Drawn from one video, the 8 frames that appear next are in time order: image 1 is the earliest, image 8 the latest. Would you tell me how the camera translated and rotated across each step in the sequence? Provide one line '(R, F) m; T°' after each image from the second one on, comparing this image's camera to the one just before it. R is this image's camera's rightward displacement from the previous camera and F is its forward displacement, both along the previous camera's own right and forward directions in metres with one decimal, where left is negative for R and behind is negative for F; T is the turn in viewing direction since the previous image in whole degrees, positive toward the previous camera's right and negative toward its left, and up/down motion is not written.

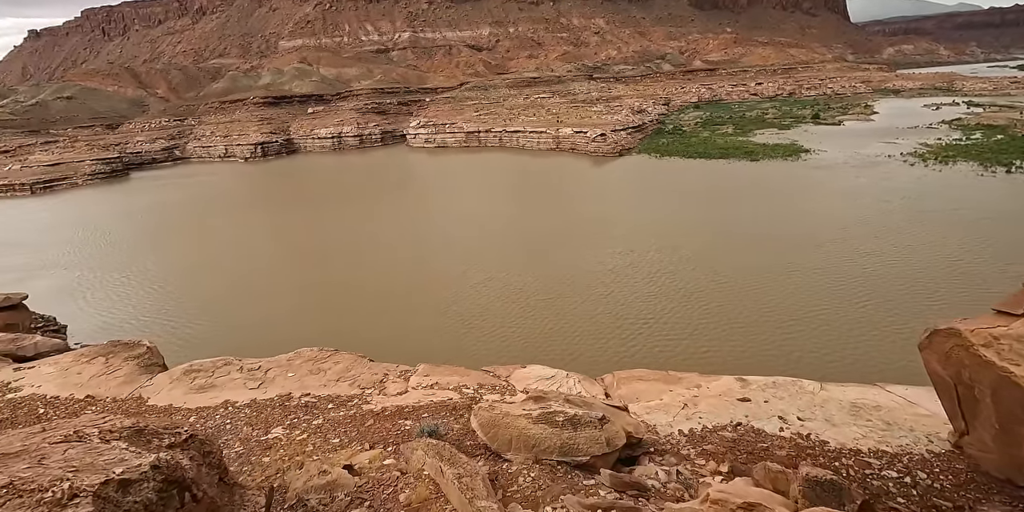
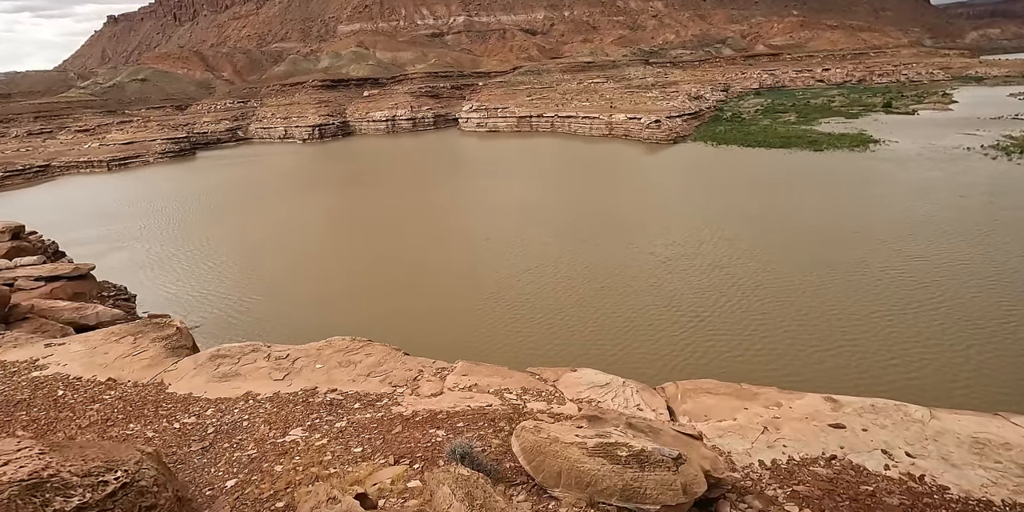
(-0.1, +0.9) m; -5°
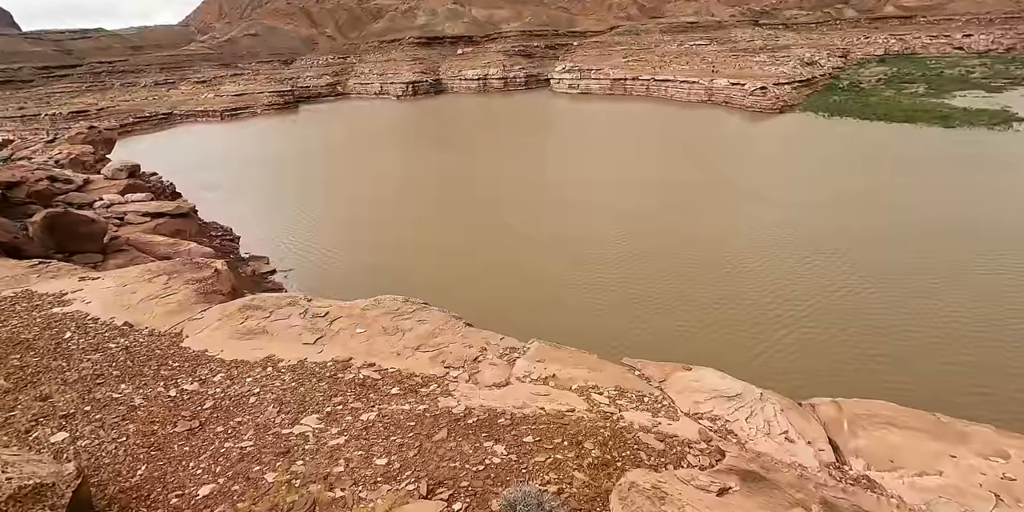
(-0.2, +1.8) m; -8°
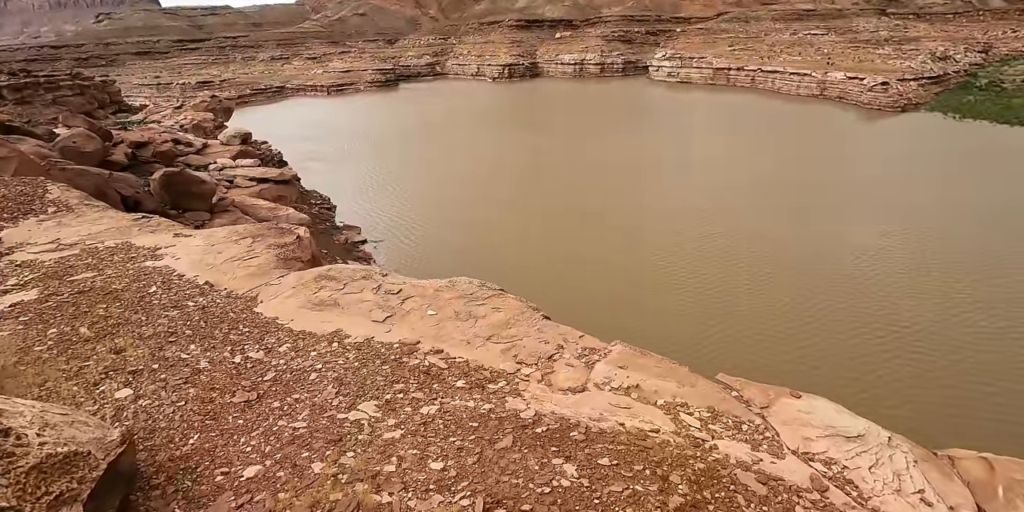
(0.0, +0.5) m; -8°
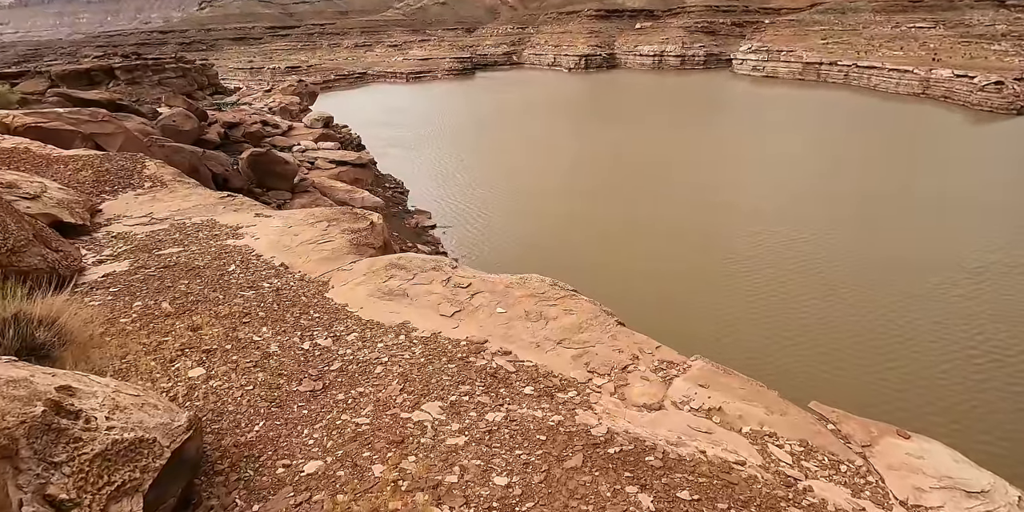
(-0.1, +0.2) m; -6°
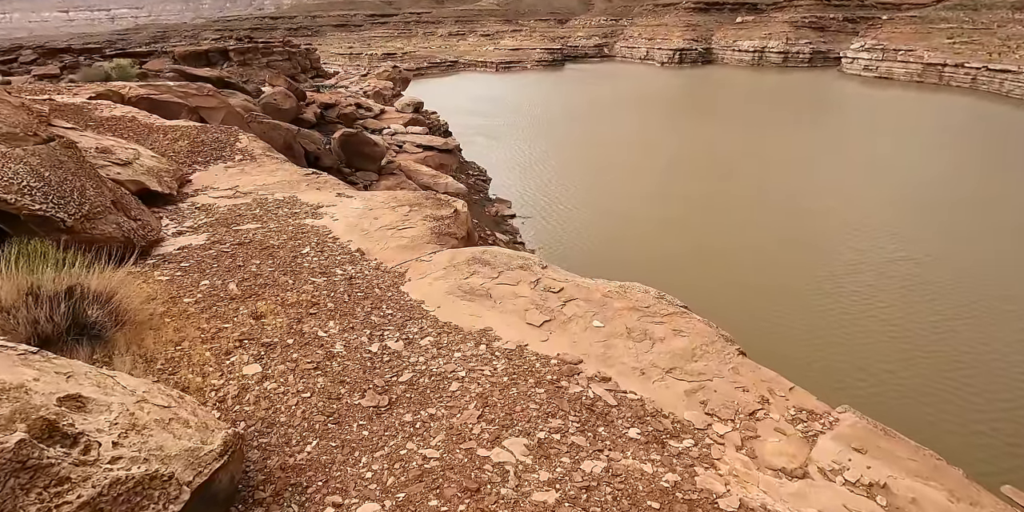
(-0.2, +0.8) m; -7°
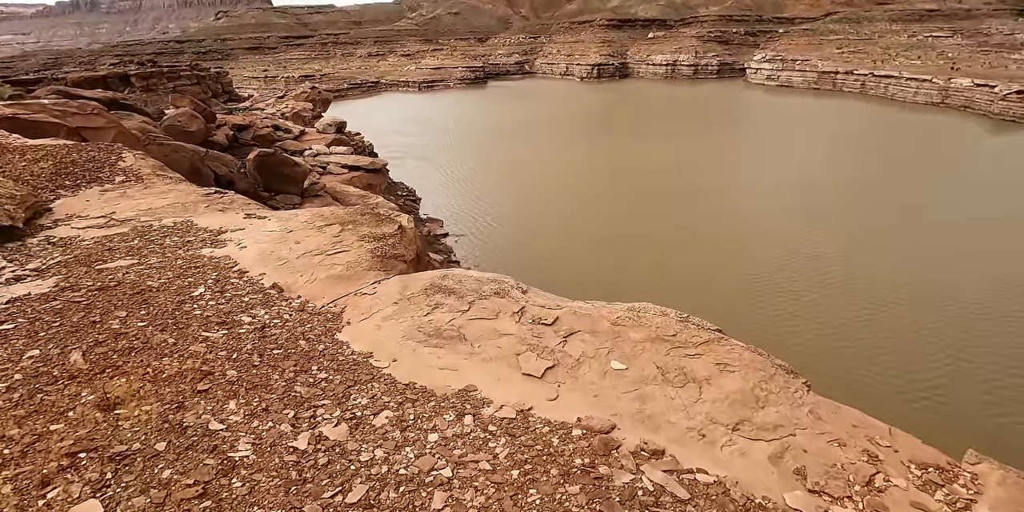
(-0.3, +1.4) m; +7°
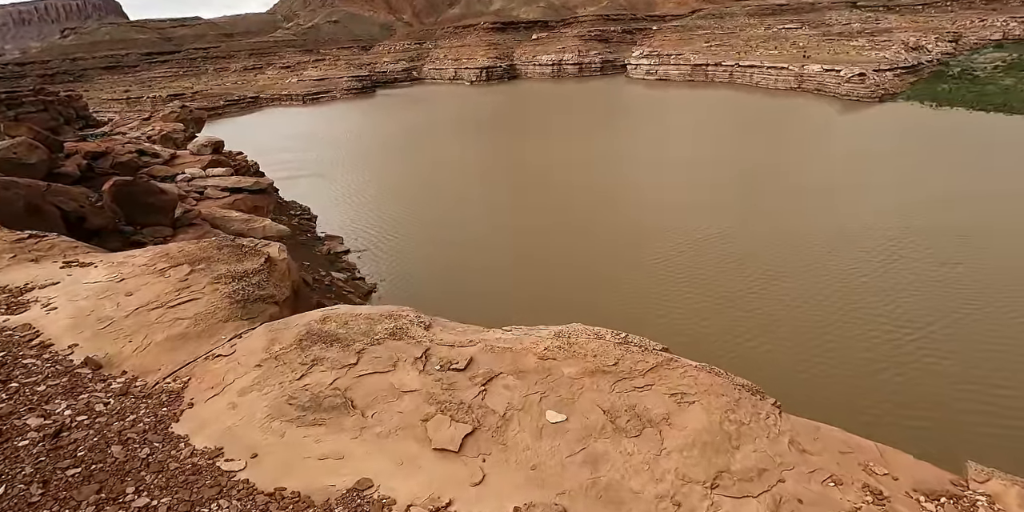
(+0.1, +0.8) m; +9°
